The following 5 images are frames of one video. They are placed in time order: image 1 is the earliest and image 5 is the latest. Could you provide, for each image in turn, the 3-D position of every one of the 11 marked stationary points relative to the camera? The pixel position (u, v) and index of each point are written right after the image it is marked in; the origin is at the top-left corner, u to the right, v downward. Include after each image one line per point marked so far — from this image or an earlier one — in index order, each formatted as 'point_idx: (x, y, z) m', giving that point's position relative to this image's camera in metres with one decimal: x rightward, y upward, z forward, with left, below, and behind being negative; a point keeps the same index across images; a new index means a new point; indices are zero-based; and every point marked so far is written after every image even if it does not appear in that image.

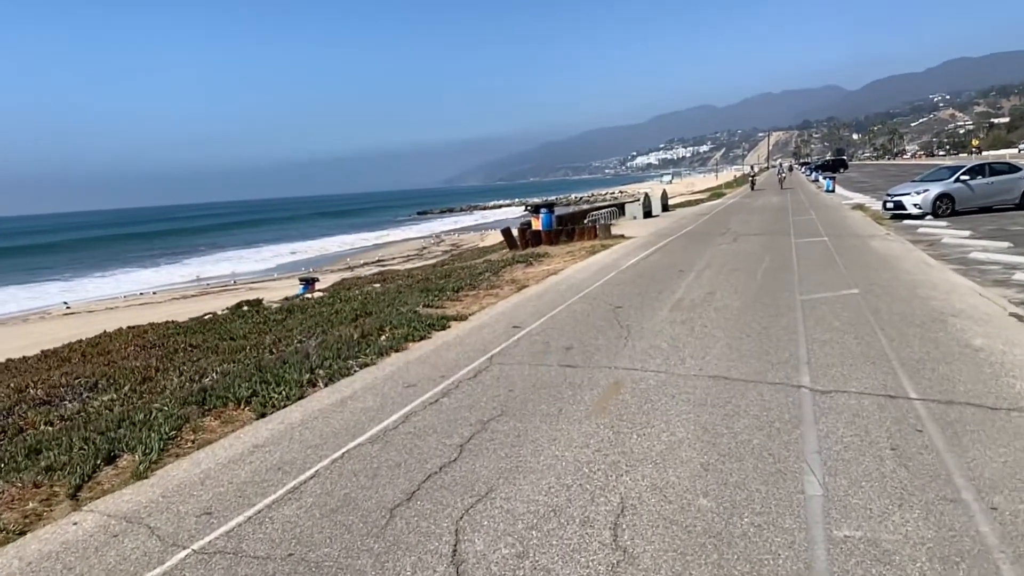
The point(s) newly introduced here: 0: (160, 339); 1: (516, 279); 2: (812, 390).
0: (-5.6, -0.8, +12.7) m
1: (0.0, +0.2, +14.2) m
2: (+2.2, -0.8, +5.9) m
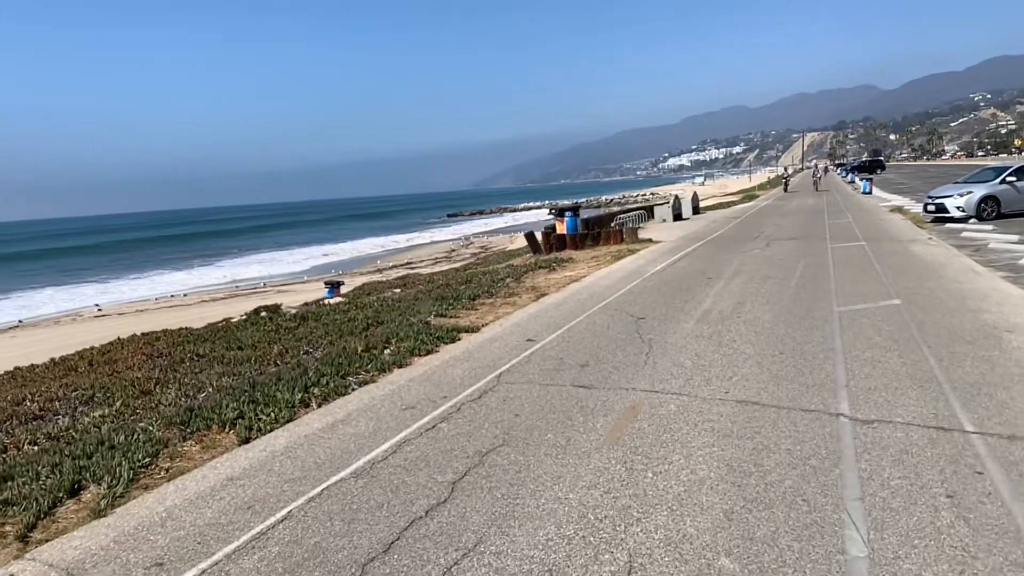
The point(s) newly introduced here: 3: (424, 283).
0: (-5.3, -0.9, +12.3) m
1: (+0.4, 0.0, +13.6) m
2: (+2.2, -0.9, +5.2) m
3: (-2.1, +0.1, +19.4) m
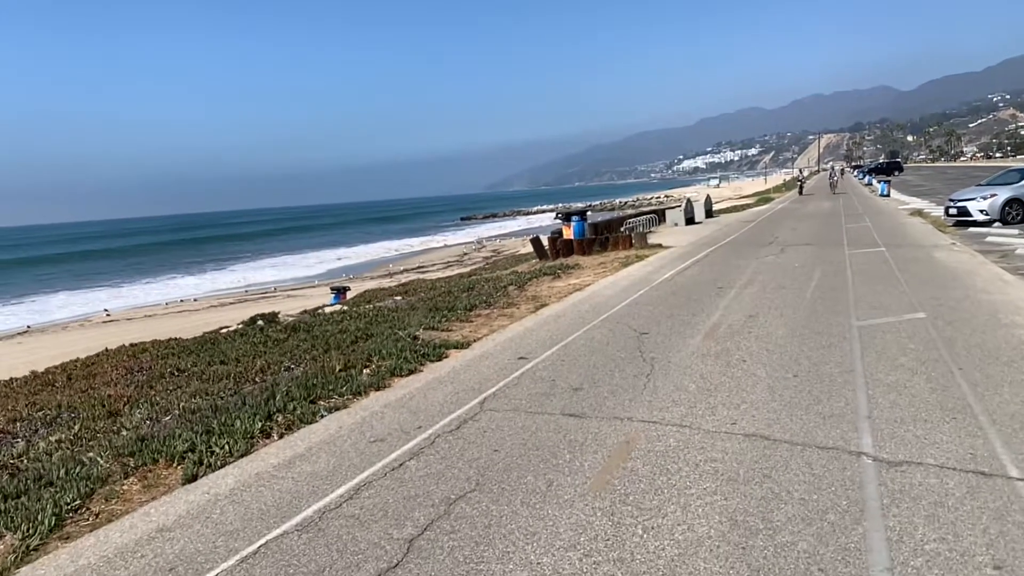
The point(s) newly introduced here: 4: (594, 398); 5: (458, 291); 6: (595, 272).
0: (-5.3, -1.1, +11.8) m
1: (+0.4, -0.1, +13.0) m
2: (+2.1, -1.0, +4.6) m
3: (-2.0, -0.1, +18.8) m
4: (+0.6, -0.8, +6.2) m
5: (-1.2, -0.1, +16.7) m
6: (+1.7, +0.3, +16.2) m
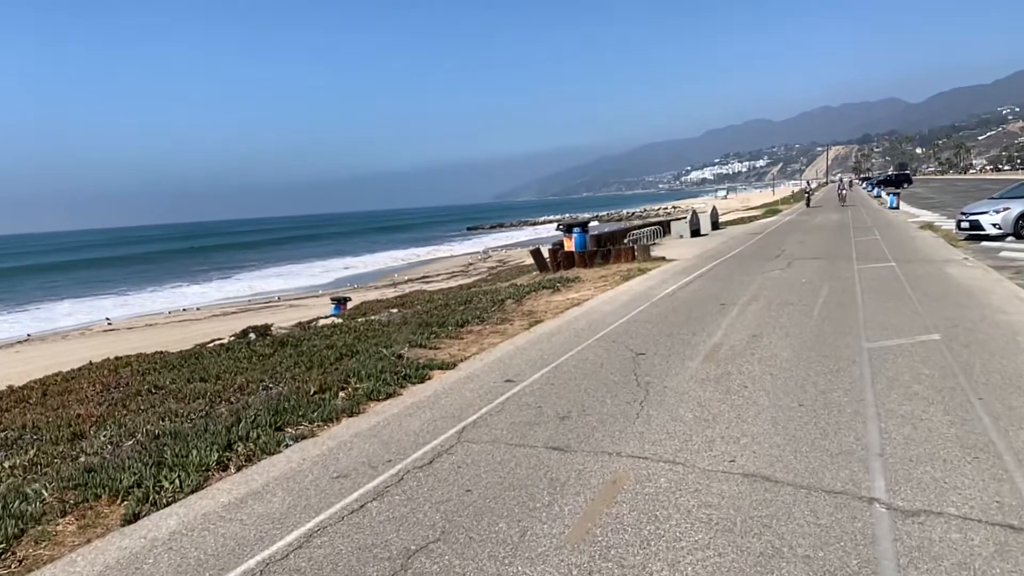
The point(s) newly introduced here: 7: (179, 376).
0: (-5.4, -1.2, +11.4) m
1: (+0.3, -0.4, +12.5) m
2: (+1.9, -1.1, +4.1) m
3: (-2.0, -0.4, +18.3) m
4: (+0.5, -1.0, +5.7) m
5: (-1.2, -0.3, +16.3) m
6: (+1.6, 0.0, +15.7) m
7: (-4.5, -1.2, +10.7) m
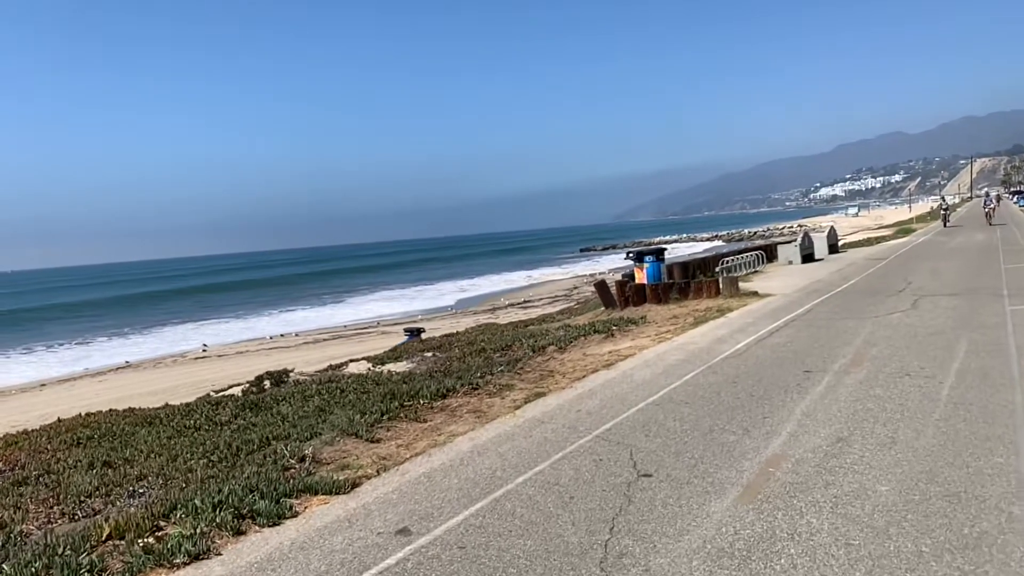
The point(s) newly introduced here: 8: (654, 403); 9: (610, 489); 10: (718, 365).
0: (-5.3, -1.9, +9.3) m
1: (+0.5, -1.0, +9.7) m
2: (+0.9, -1.5, +1.0) m
3: (-1.0, -1.2, +15.7) m
4: (-0.3, -1.5, +2.8) m
5: (-0.4, -1.1, +13.6) m
6: (+2.3, -0.7, +12.6) m
7: (-4.5, -1.8, +8.6) m
8: (+1.3, -1.0, +7.1) m
9: (+0.6, -1.2, +4.9) m
10: (+2.3, -0.8, +8.7) m
